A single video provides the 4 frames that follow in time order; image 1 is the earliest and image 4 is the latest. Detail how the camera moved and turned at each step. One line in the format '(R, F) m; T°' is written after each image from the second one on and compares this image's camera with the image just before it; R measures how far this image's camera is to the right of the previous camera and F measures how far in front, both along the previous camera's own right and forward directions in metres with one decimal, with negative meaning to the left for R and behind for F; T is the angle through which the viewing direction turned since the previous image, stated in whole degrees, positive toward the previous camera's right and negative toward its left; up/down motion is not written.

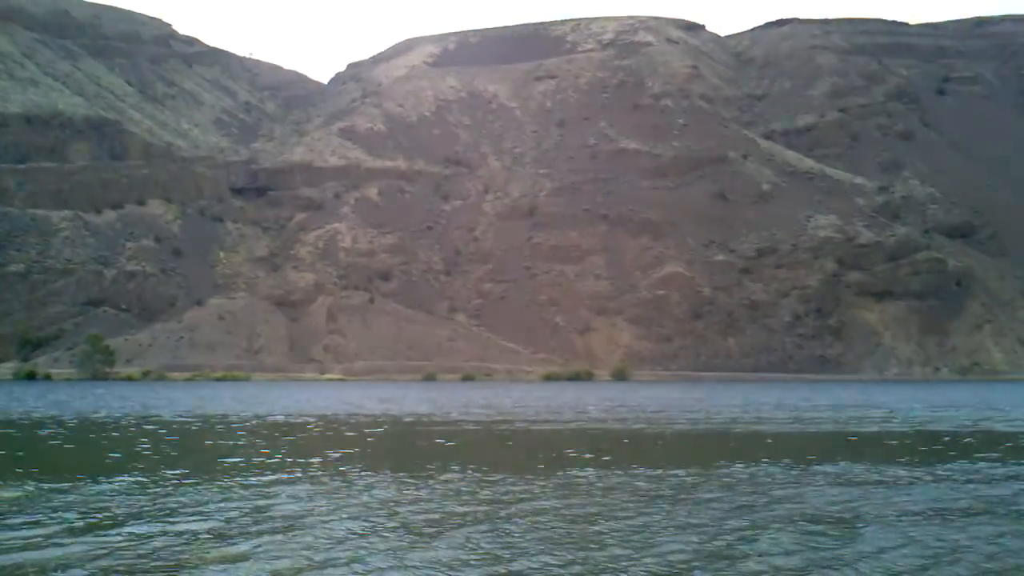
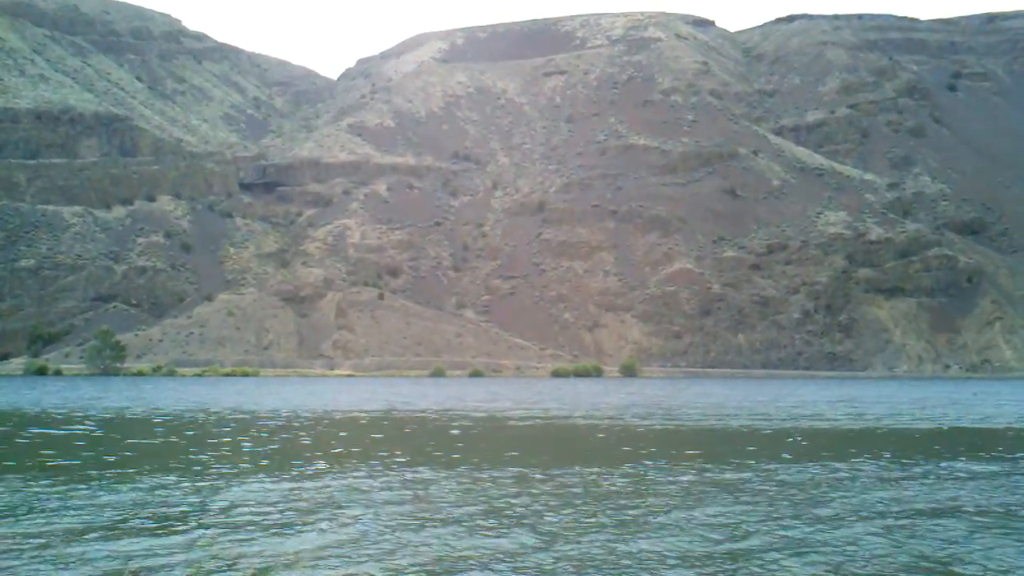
(-0.3, +0.1) m; 0°
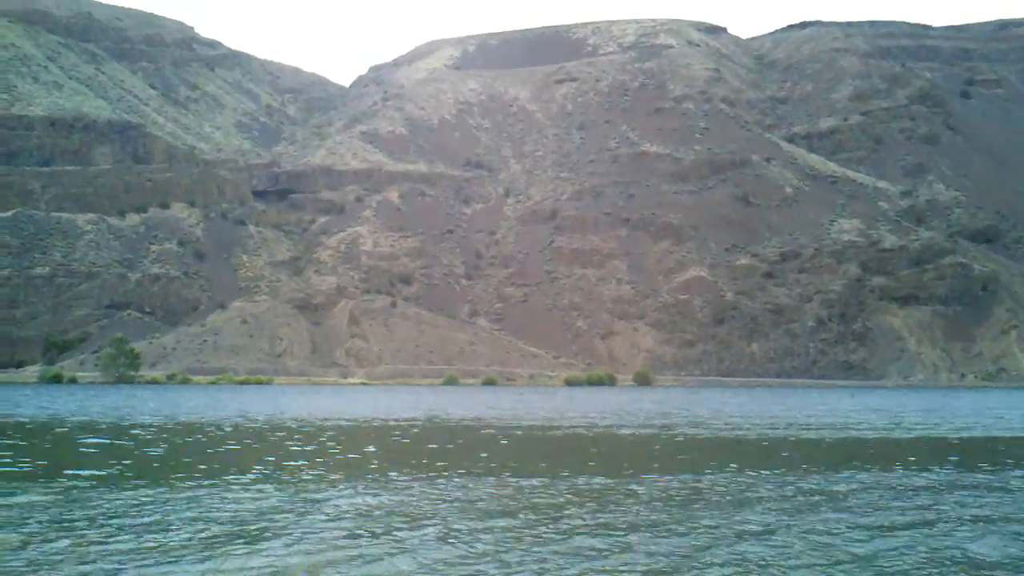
(-1.0, +0.3) m; 0°
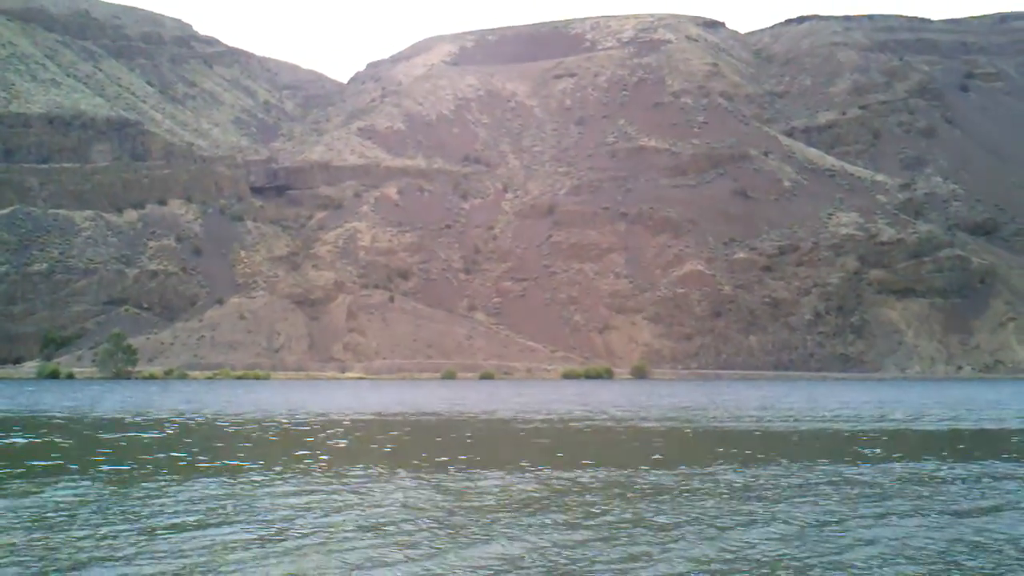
(+1.5, -0.3) m; 0°
